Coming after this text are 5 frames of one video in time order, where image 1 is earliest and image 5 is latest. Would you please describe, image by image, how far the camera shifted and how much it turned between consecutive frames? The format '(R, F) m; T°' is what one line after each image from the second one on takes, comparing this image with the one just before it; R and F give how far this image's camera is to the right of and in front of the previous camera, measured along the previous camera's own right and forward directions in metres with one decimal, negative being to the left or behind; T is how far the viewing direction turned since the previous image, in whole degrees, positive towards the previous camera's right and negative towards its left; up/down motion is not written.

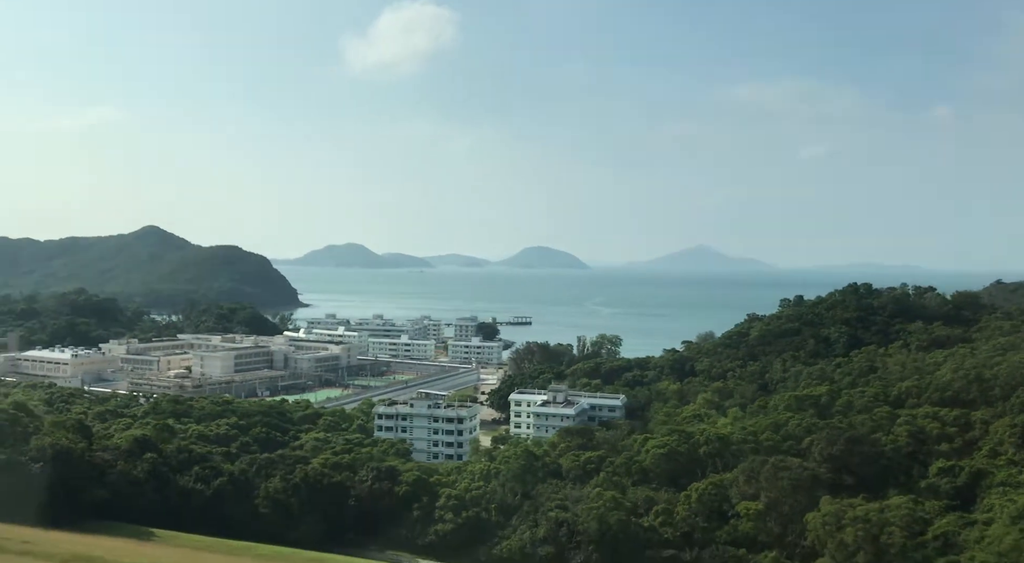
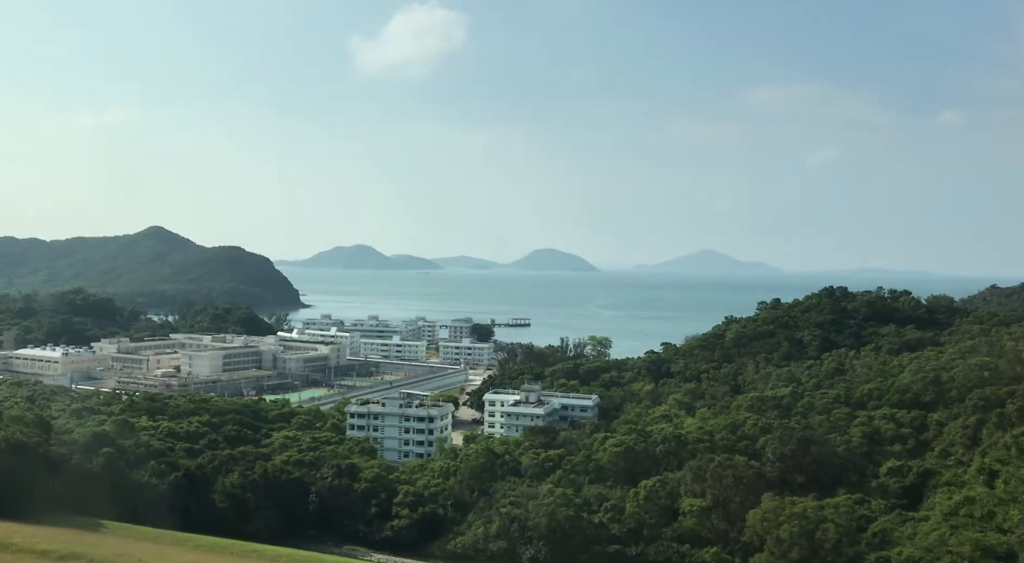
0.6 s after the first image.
(+1.1, -0.4) m; 0°
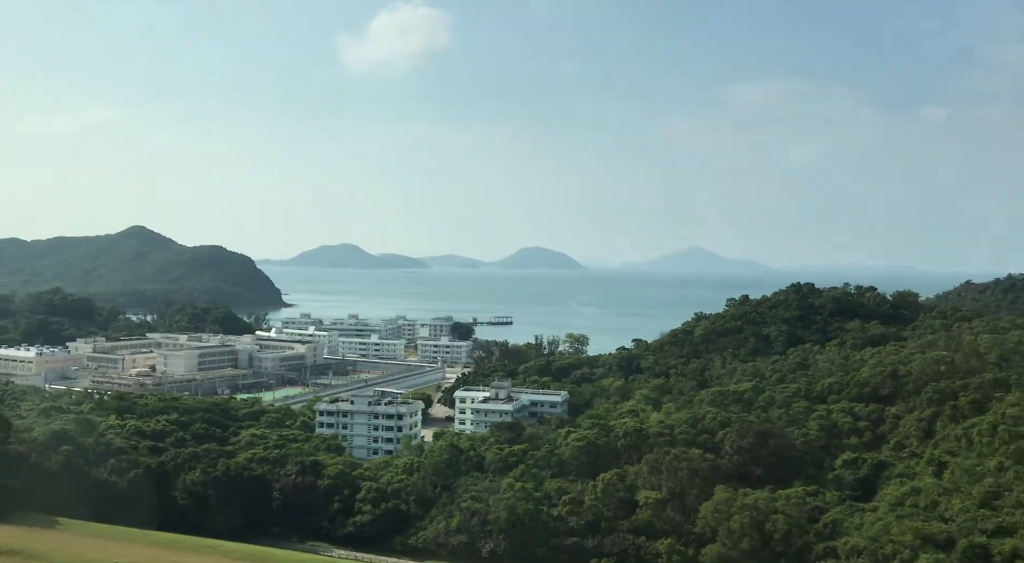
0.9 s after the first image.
(+0.5, -0.3) m; +1°
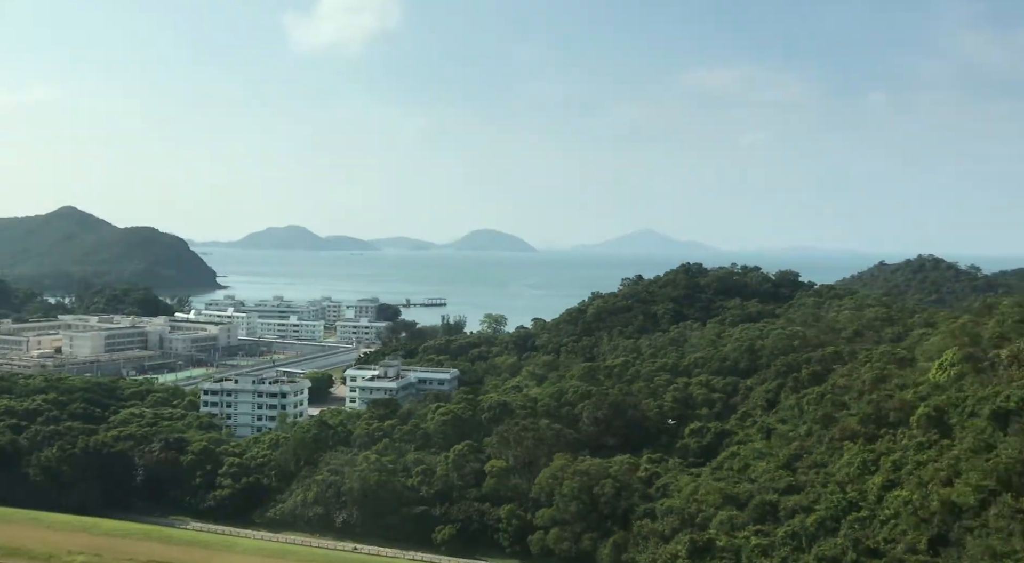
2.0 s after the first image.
(+2.0, -0.7) m; +3°
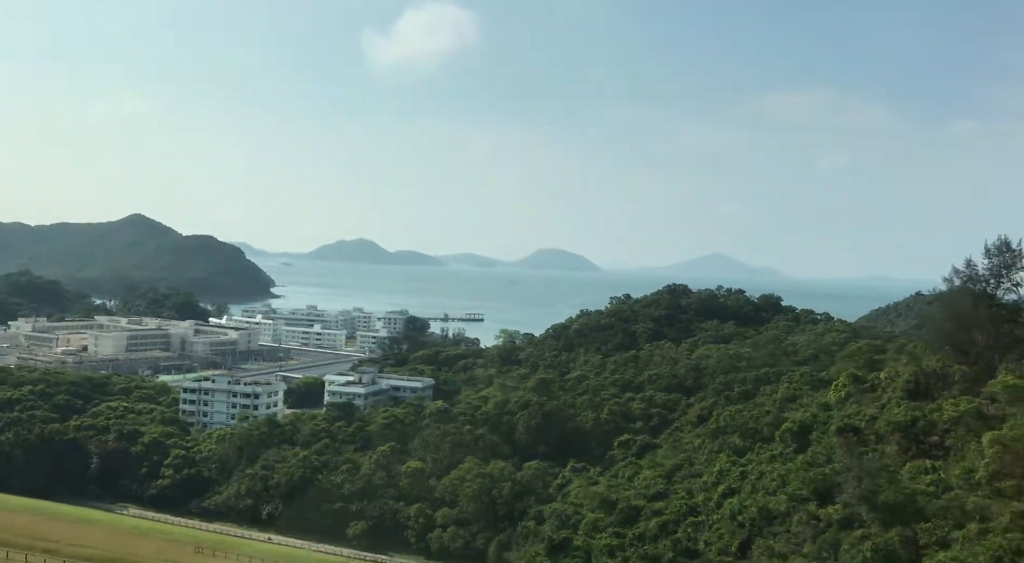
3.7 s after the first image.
(+3.0, -0.9) m; -3°
